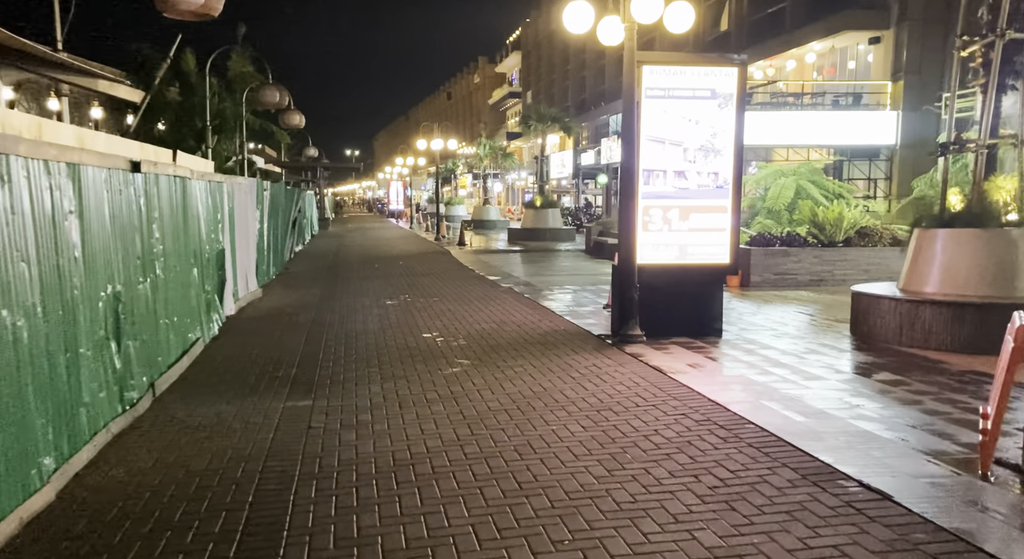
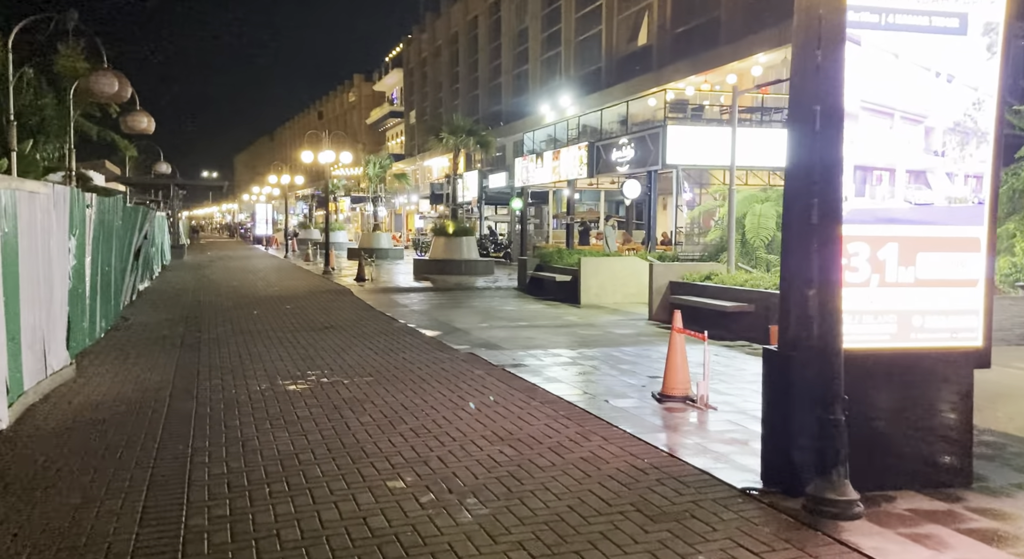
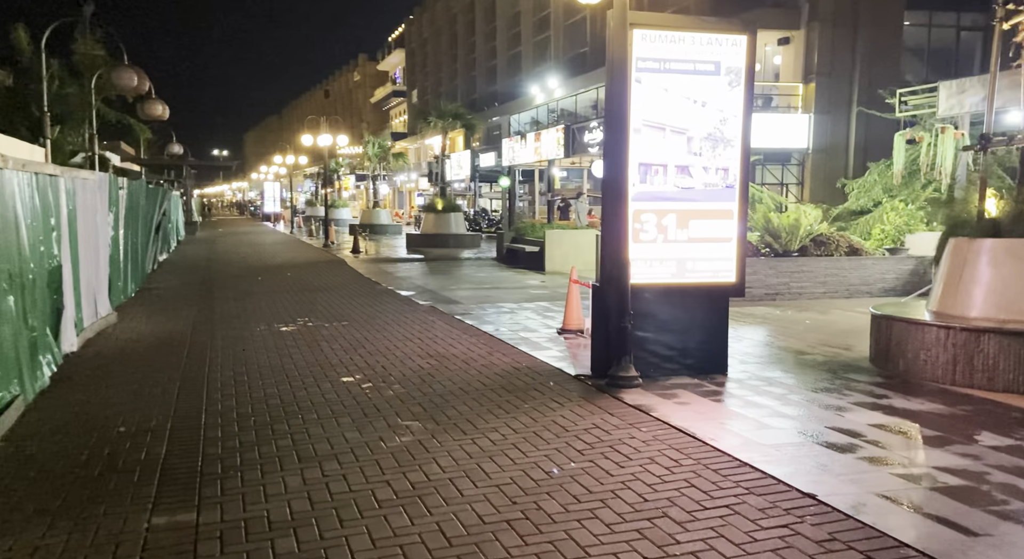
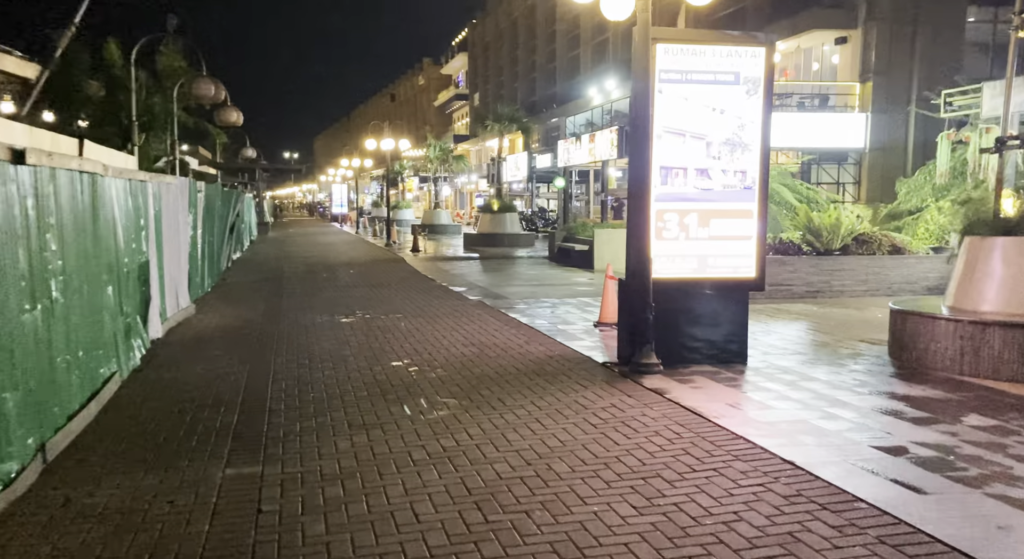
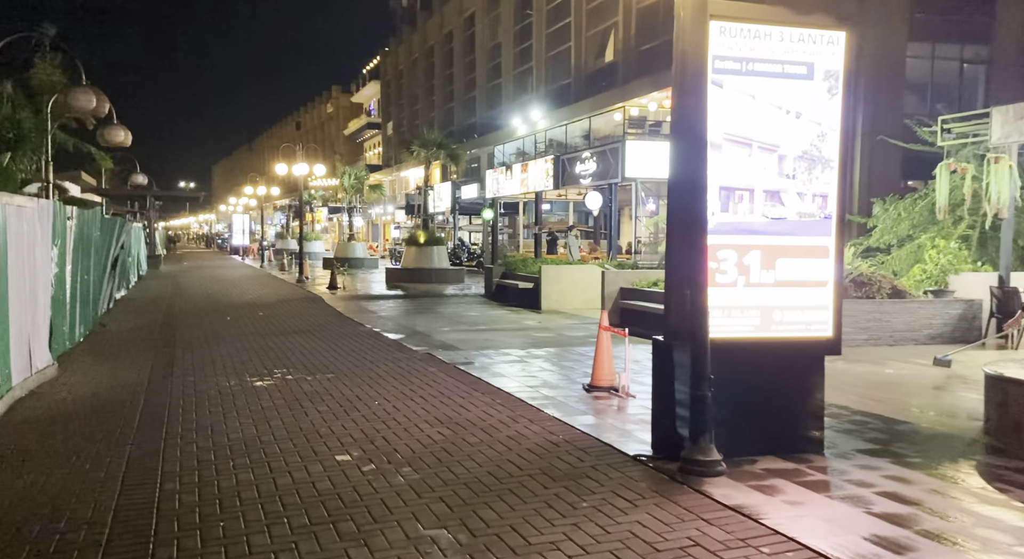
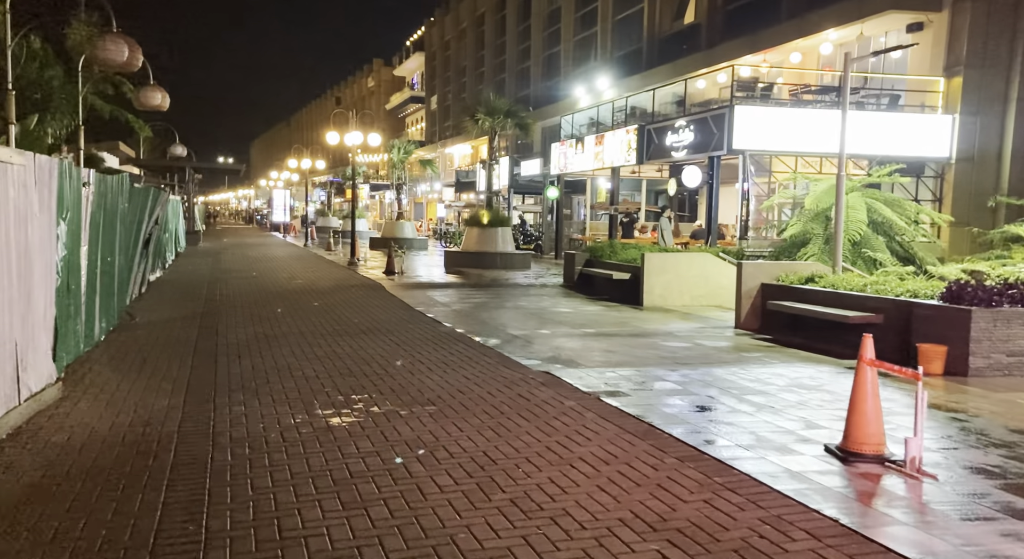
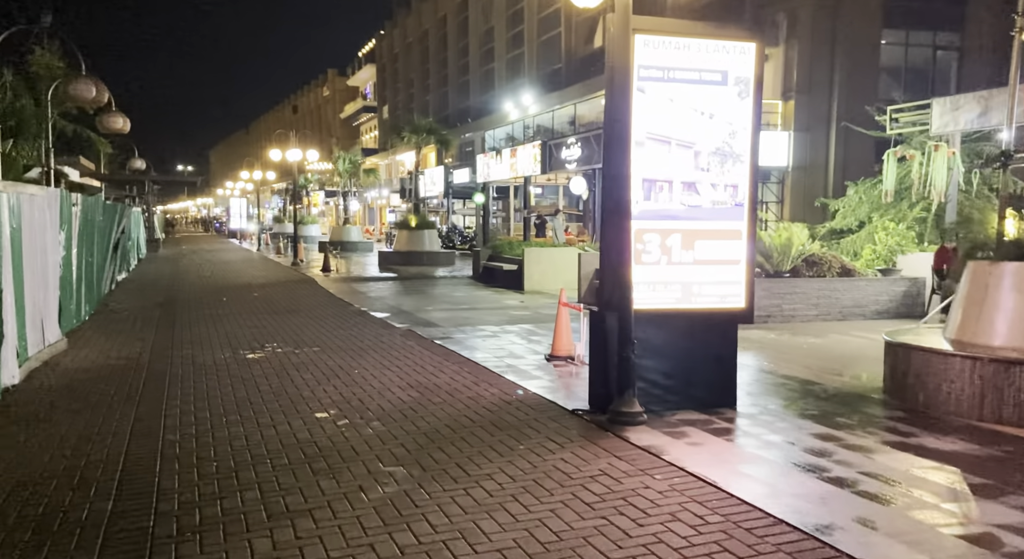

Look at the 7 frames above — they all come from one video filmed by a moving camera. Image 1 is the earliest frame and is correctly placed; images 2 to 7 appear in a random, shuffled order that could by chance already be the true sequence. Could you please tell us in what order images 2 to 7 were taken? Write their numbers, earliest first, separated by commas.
4, 3, 7, 5, 2, 6
